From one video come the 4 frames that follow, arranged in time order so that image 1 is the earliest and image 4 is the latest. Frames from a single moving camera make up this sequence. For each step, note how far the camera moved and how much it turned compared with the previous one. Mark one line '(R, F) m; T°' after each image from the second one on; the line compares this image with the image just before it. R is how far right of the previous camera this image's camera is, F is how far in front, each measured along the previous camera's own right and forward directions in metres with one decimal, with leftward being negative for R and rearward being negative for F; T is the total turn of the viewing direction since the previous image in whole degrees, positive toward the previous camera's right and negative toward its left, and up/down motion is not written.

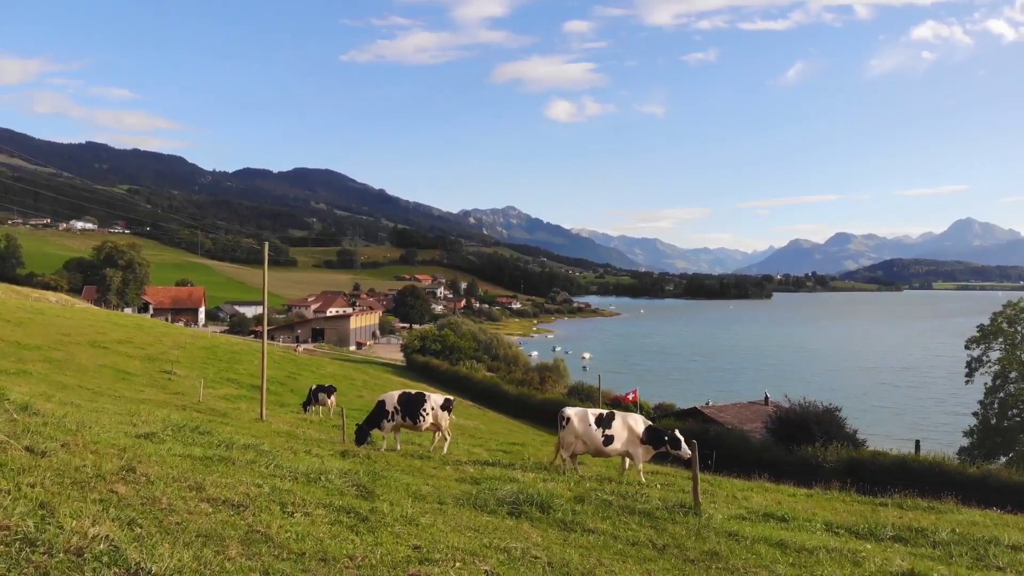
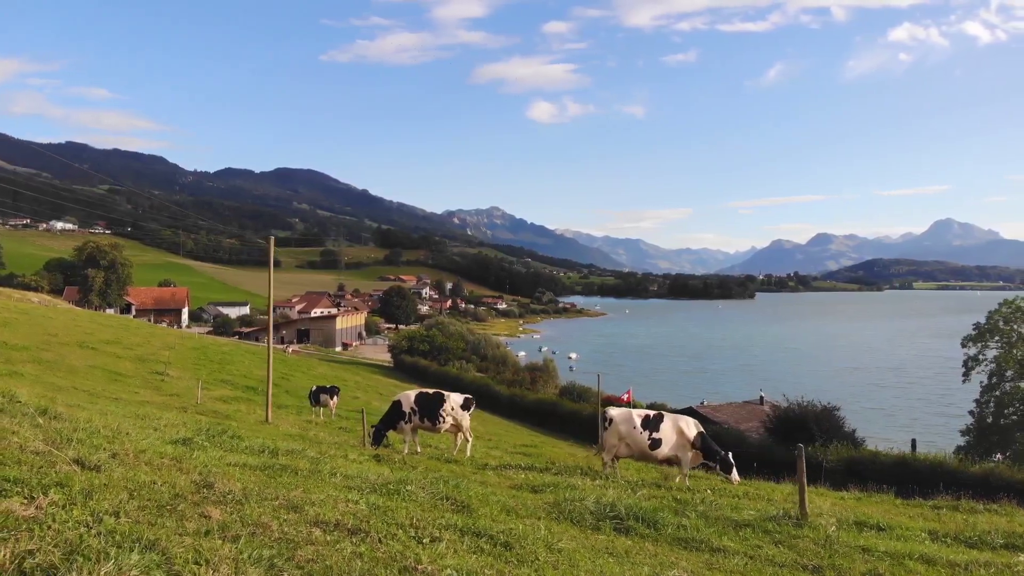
(-1.2, +0.9) m; +1°
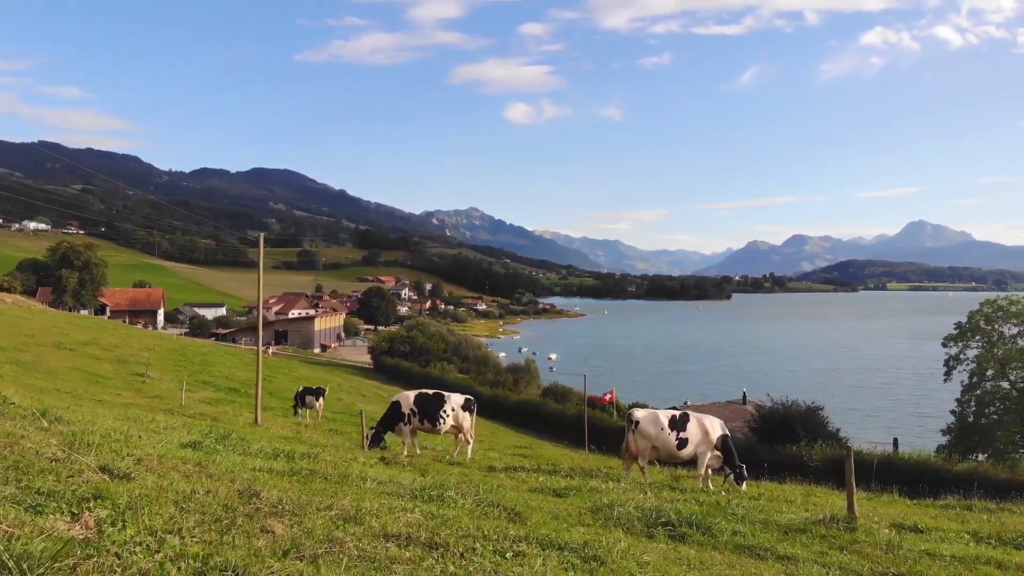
(-0.6, +0.4) m; +2°
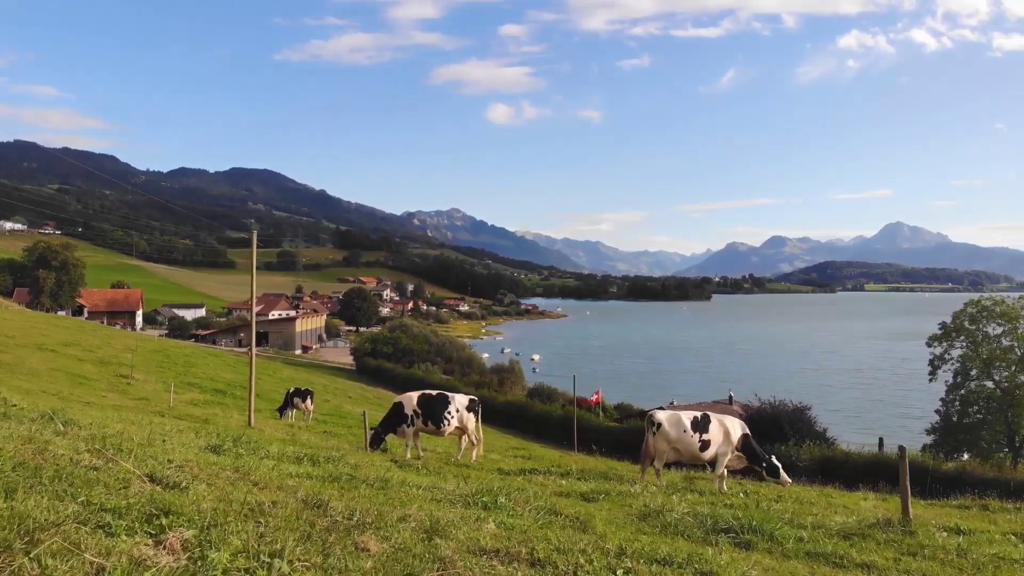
(-0.6, +0.4) m; +1°
